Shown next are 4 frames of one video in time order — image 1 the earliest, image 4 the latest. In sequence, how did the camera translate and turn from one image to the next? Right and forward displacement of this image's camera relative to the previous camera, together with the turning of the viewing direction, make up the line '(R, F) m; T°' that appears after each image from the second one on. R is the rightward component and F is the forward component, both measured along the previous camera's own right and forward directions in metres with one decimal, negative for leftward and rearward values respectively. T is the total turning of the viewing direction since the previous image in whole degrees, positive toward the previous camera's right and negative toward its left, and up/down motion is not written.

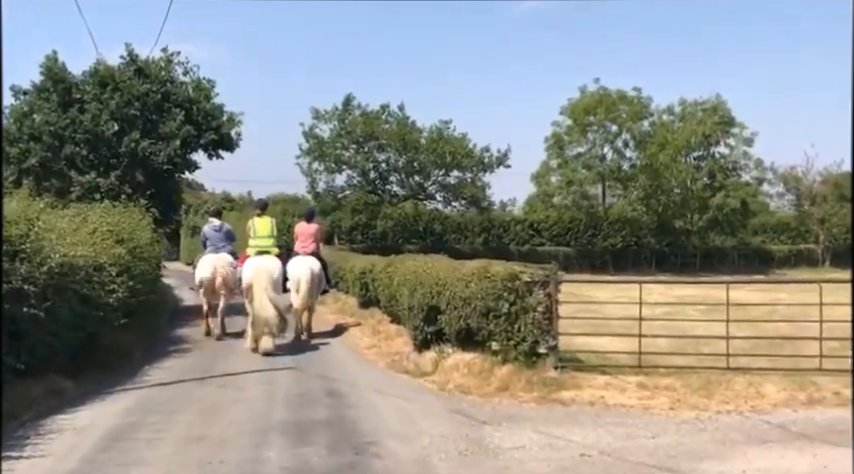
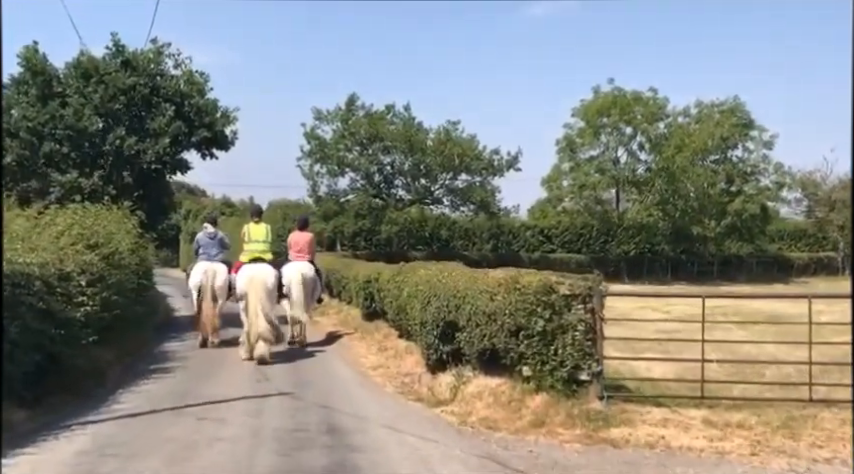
(-0.2, +1.6) m; 0°
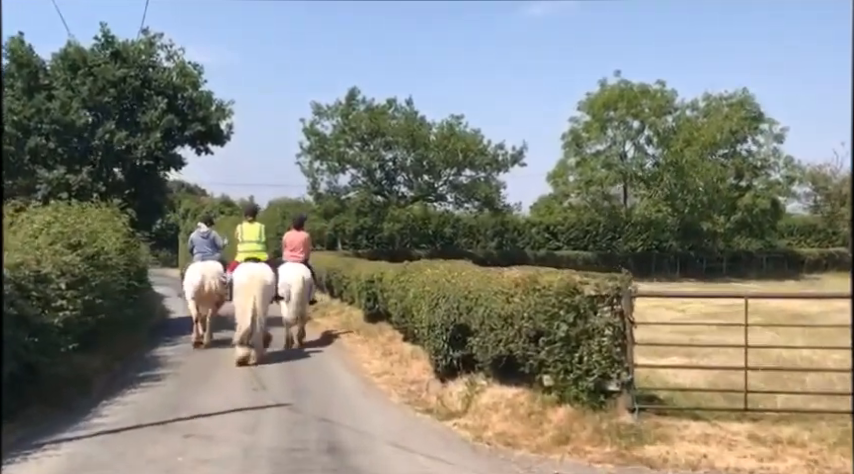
(-0.1, +0.8) m; 0°
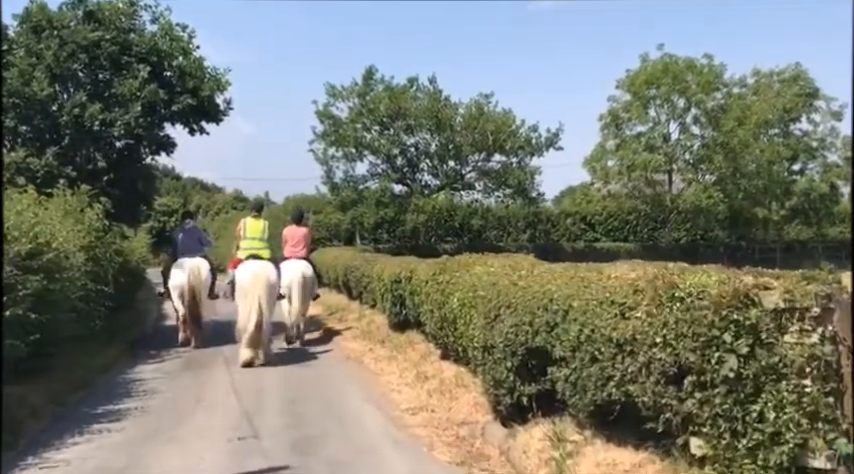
(-0.3, +3.0) m; -1°
